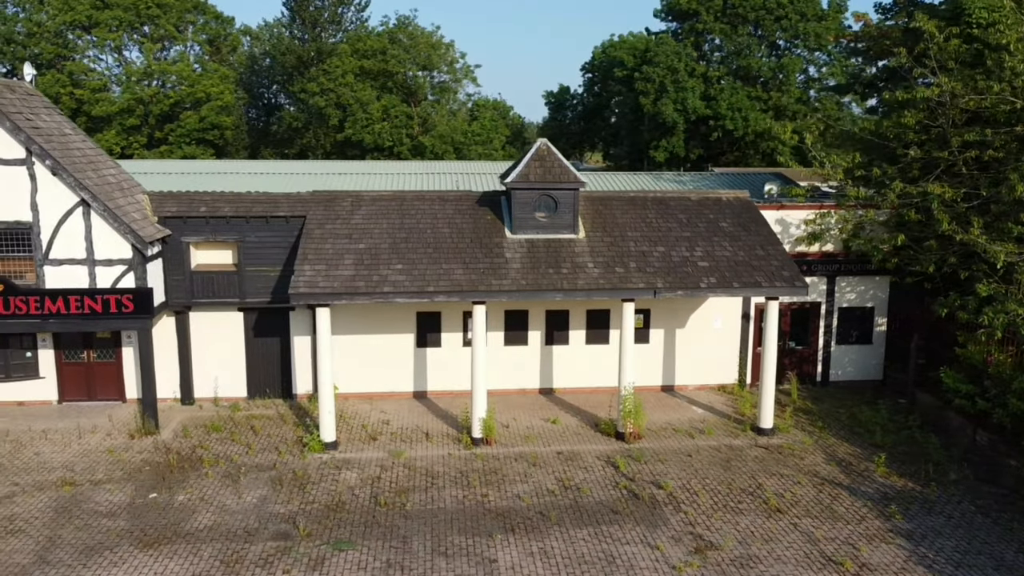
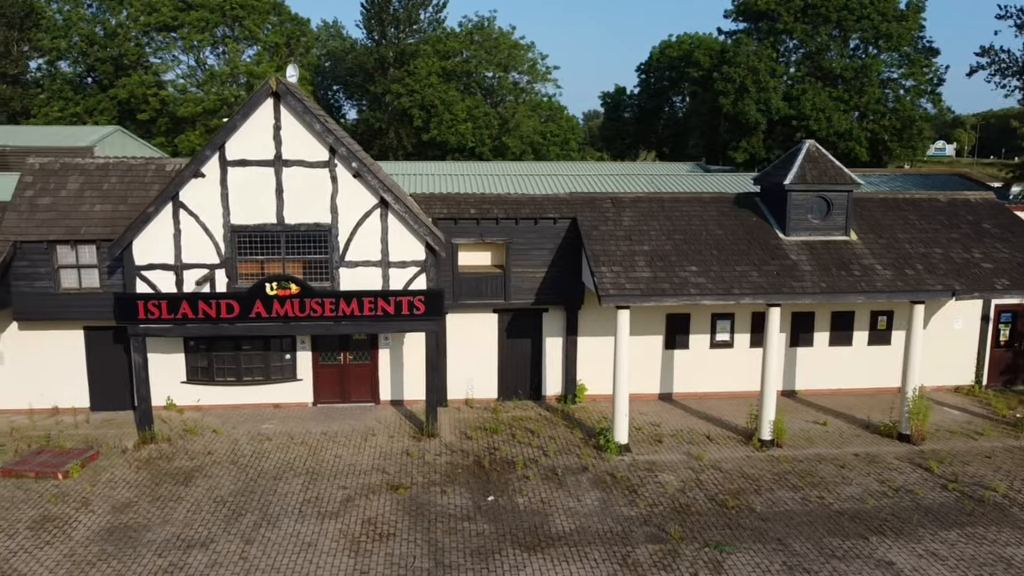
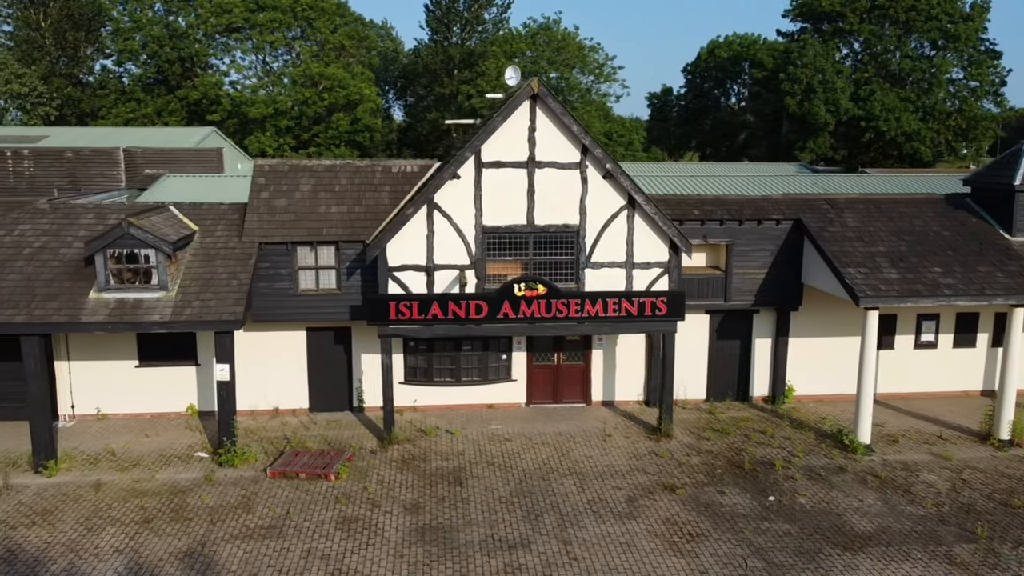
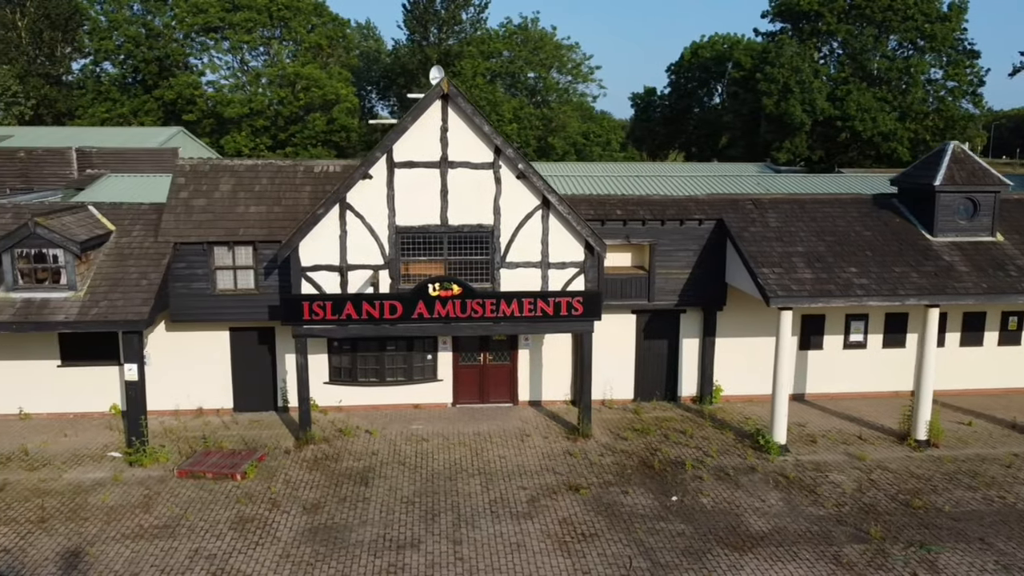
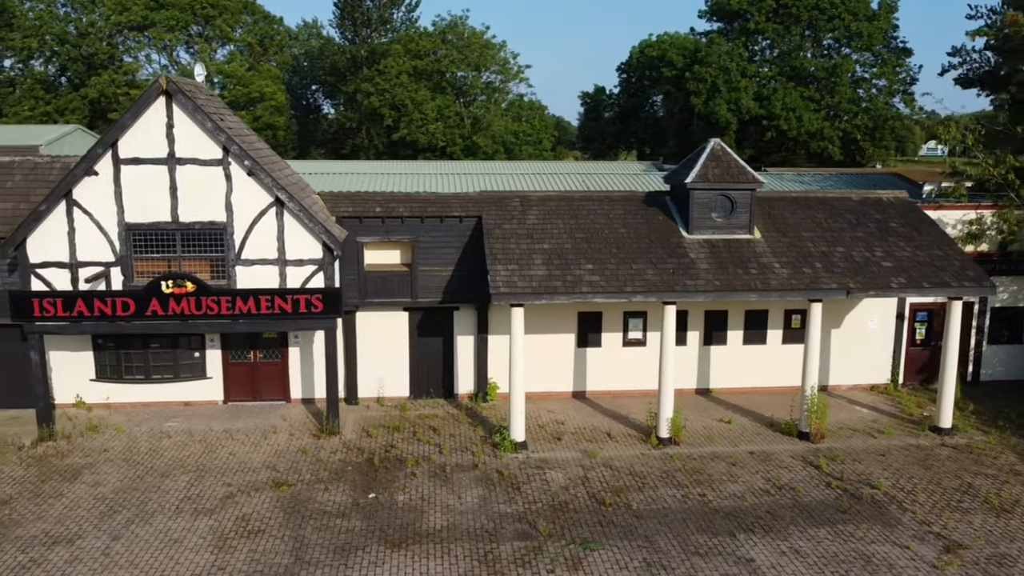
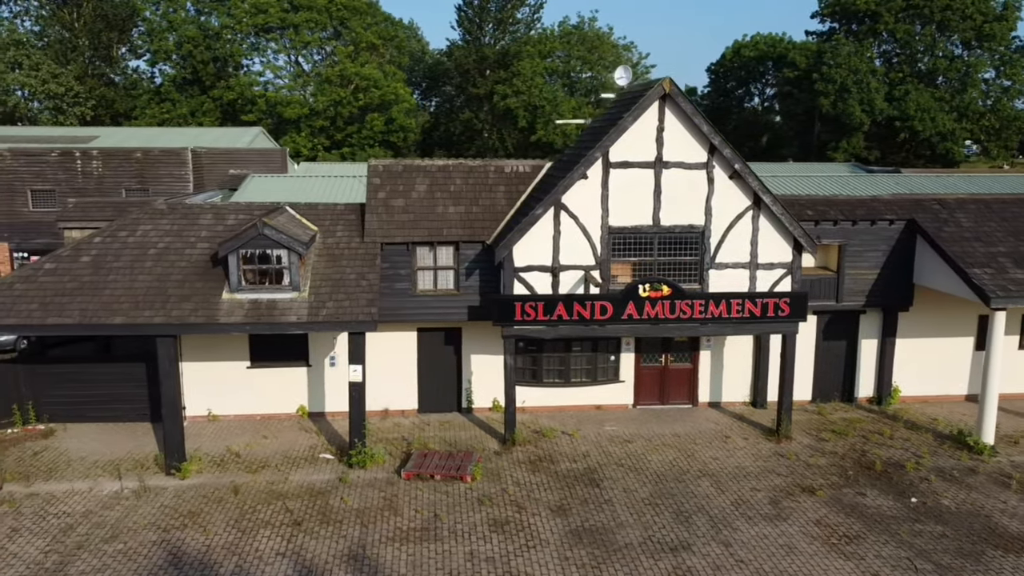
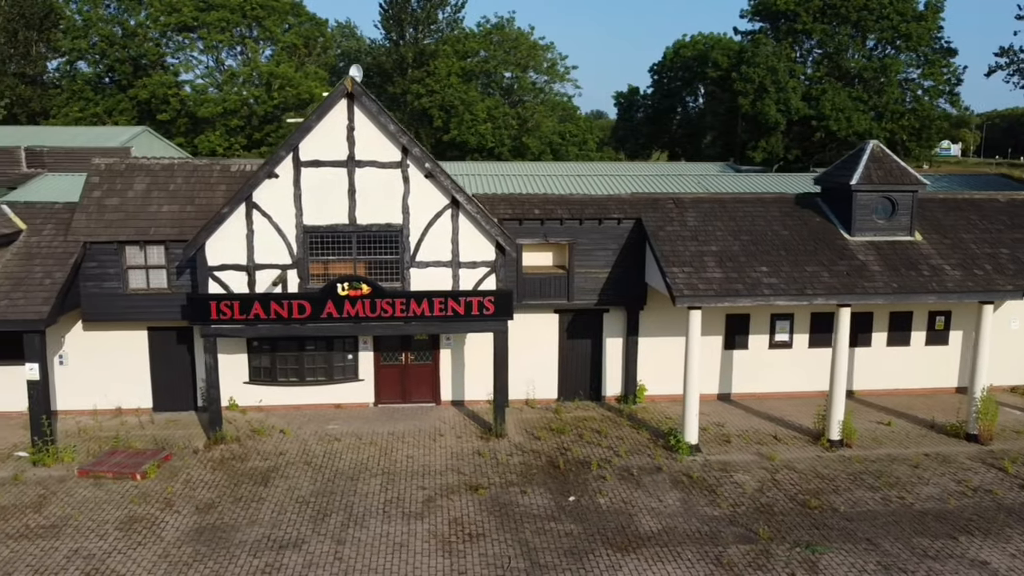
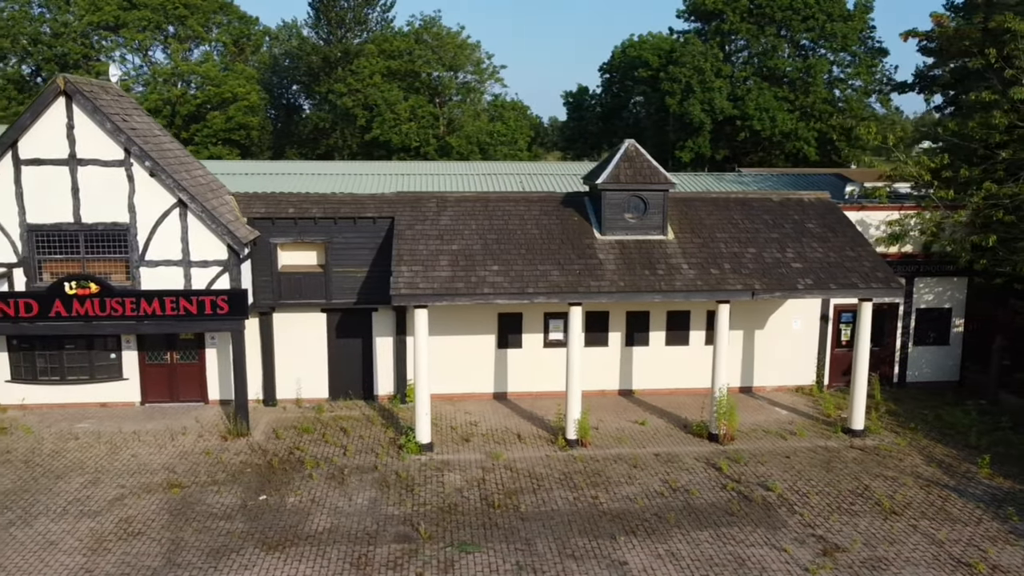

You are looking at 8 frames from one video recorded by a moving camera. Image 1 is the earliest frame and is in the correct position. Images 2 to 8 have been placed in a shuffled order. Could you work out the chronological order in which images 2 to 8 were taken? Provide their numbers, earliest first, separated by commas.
8, 5, 2, 7, 4, 3, 6
